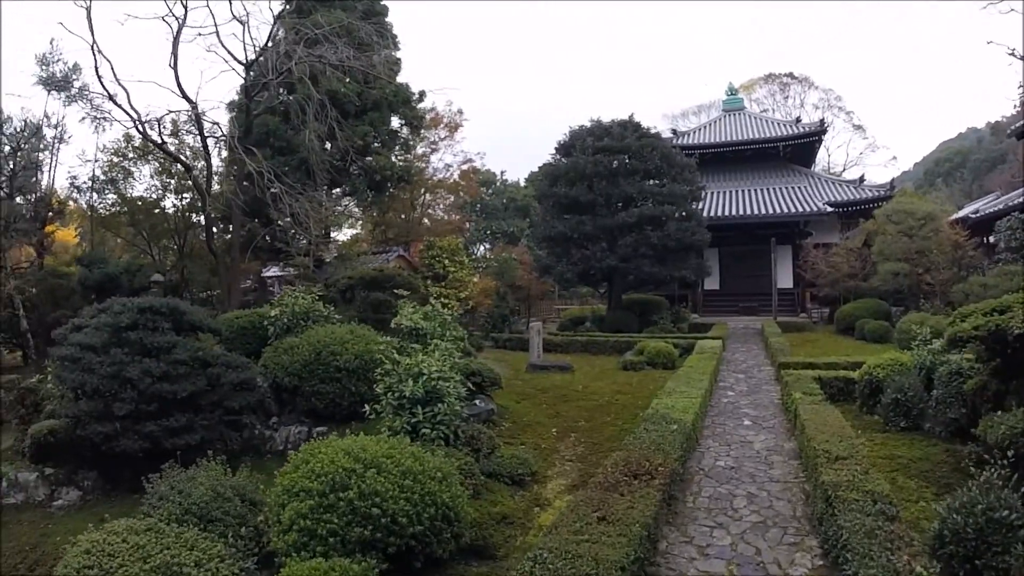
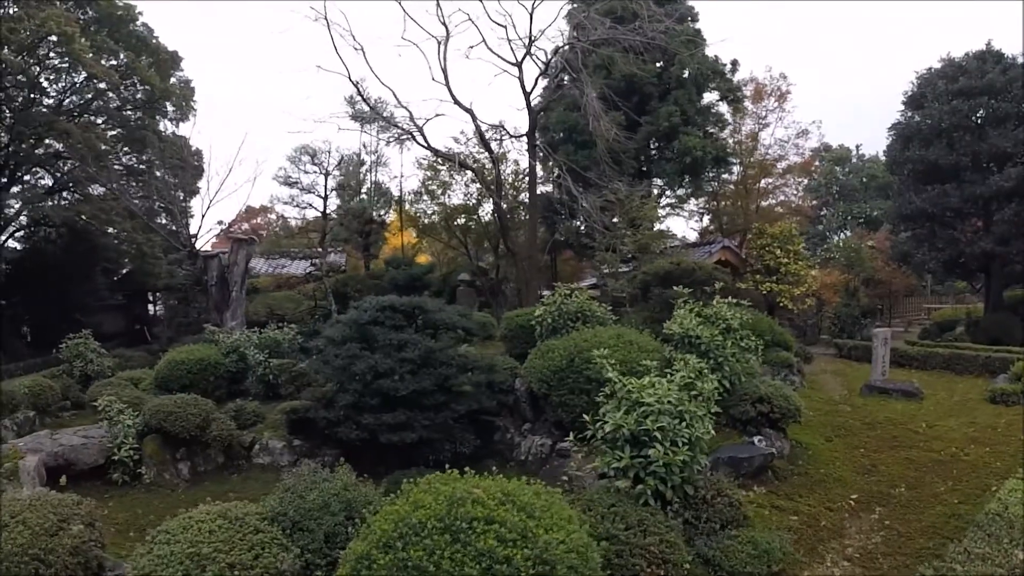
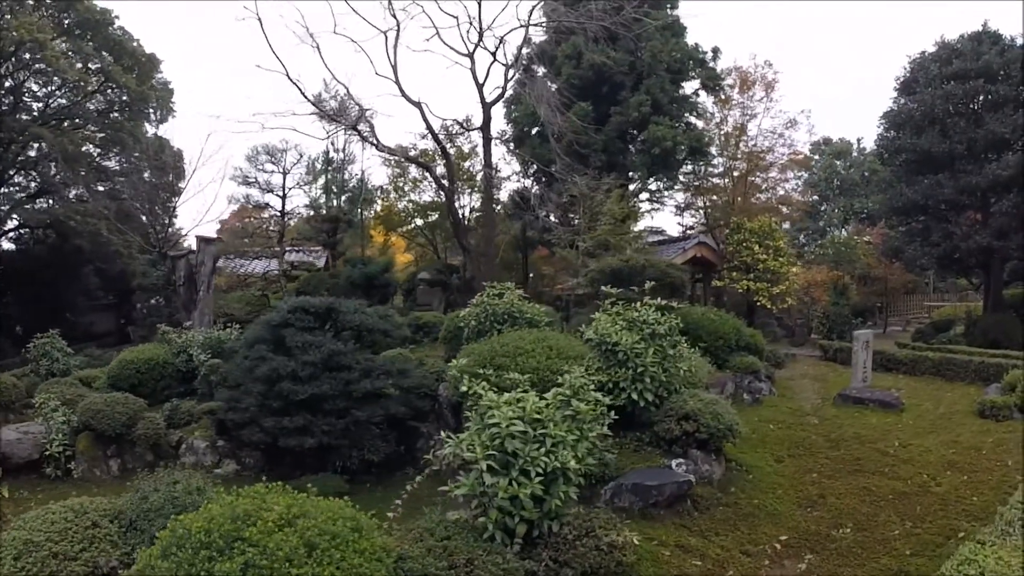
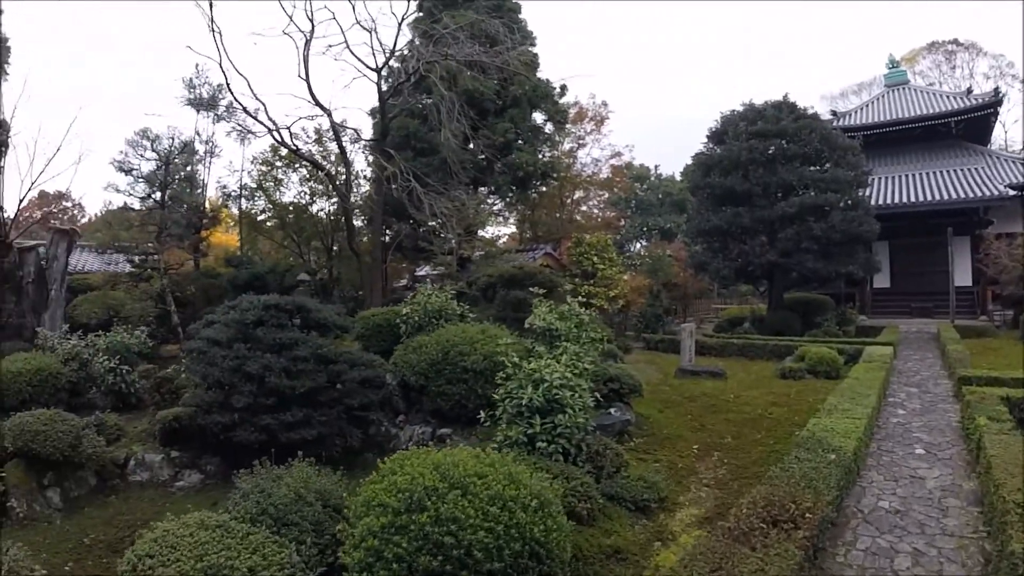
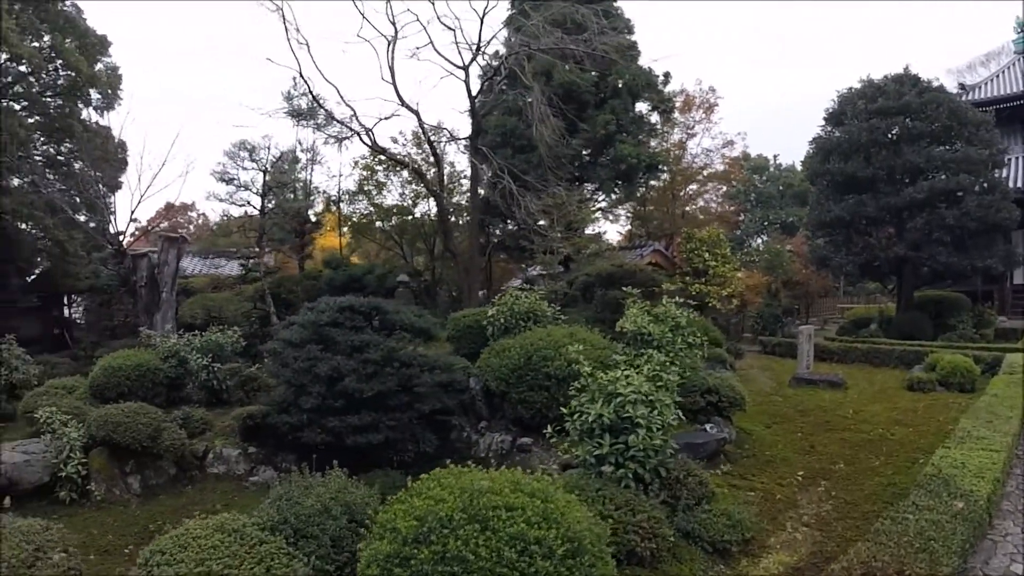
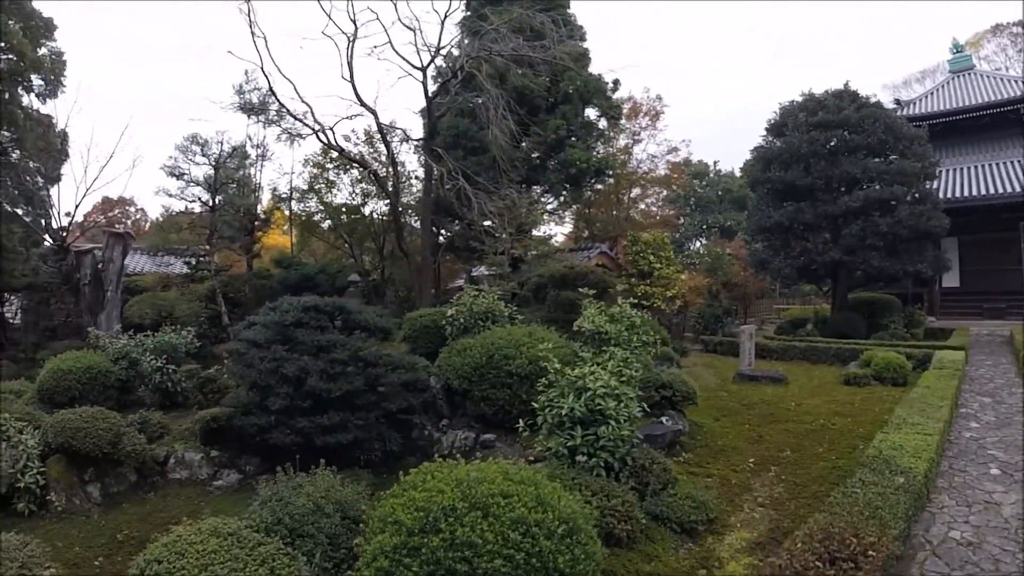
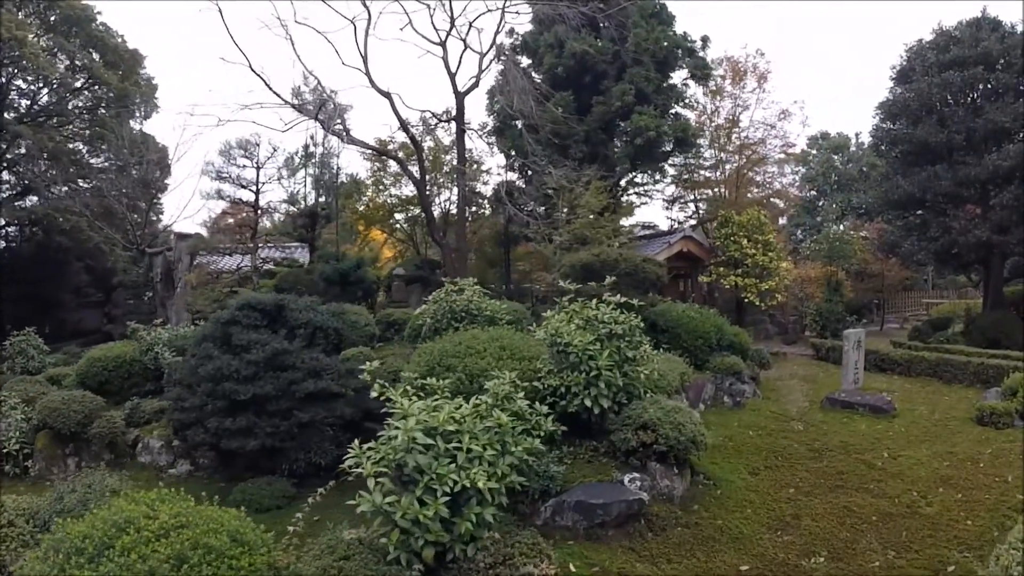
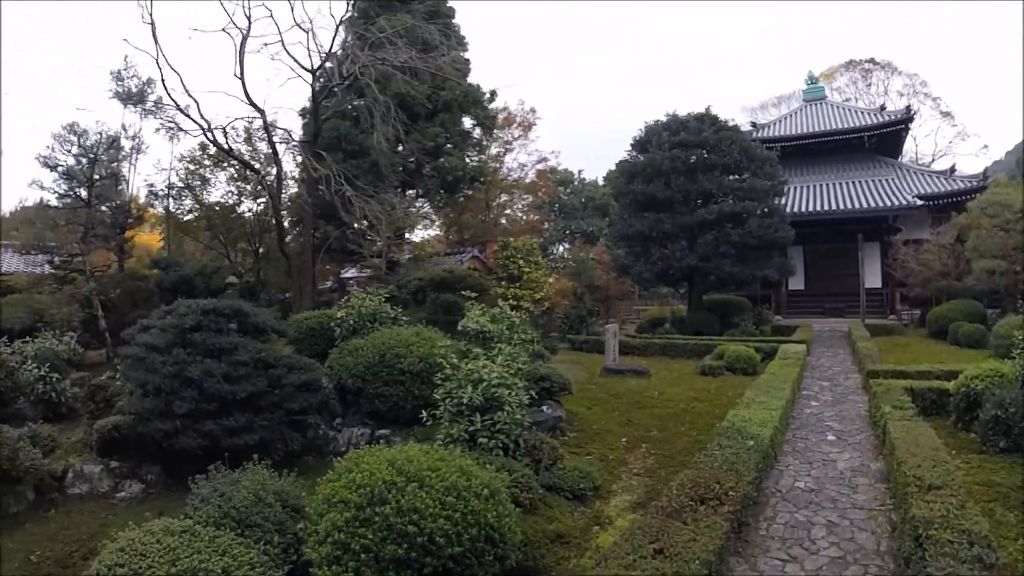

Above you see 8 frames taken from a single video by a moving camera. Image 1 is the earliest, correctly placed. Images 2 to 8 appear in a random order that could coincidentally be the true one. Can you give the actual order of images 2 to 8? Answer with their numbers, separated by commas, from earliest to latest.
8, 4, 6, 5, 2, 3, 7
